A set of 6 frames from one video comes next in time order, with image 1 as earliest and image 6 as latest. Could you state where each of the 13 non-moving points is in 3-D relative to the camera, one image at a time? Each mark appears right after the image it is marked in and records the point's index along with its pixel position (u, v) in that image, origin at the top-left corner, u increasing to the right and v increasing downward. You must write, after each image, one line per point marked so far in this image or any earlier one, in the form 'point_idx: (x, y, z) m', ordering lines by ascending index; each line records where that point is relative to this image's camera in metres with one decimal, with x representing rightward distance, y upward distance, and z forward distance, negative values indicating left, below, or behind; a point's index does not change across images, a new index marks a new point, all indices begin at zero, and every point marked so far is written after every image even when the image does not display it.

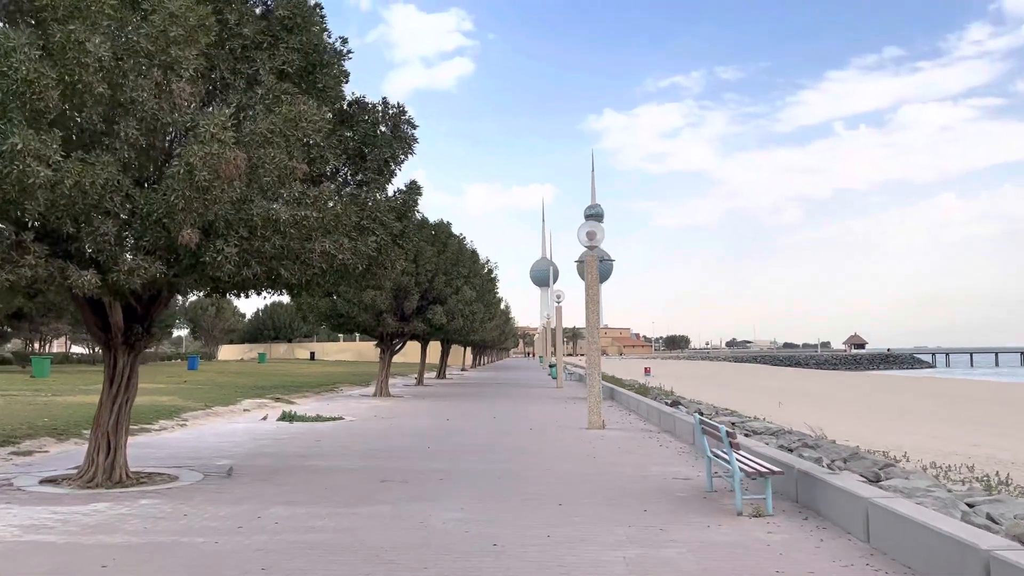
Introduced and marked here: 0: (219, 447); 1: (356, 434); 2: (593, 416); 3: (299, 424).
0: (-5.2, -2.8, +14.8) m
1: (-3.2, -3.0, +17.2) m
2: (+1.8, -2.8, +18.3) m
3: (-4.9, -3.1, +19.1) m
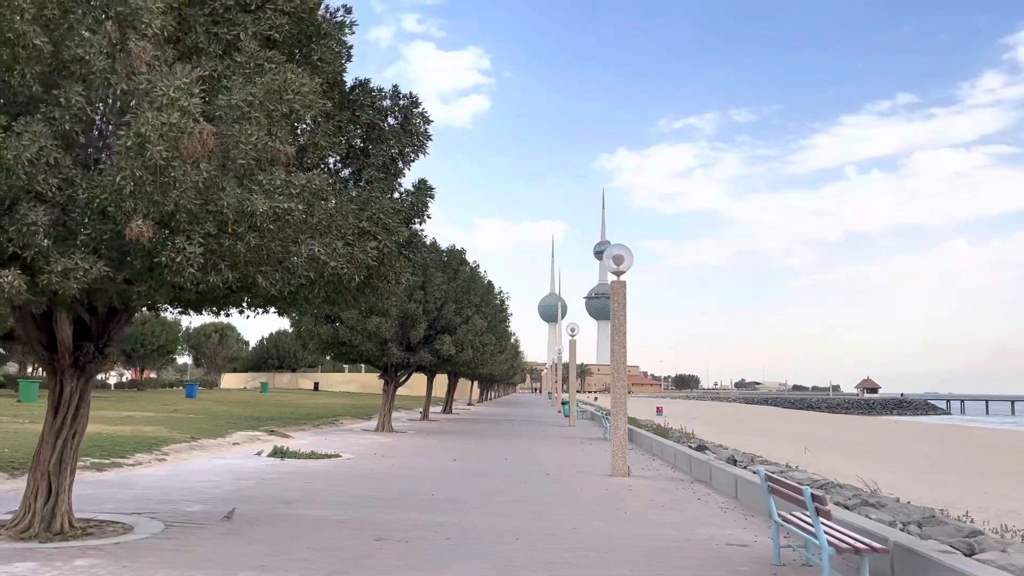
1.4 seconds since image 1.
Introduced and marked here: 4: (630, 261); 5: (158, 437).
0: (-5.0, -3.1, +13.0) m
1: (-3.0, -3.5, +15.4) m
2: (+2.1, -3.4, +16.4) m
3: (-4.6, -3.6, +17.3) m
4: (+2.4, +0.5, +16.9) m
5: (-8.5, -3.6, +19.9) m
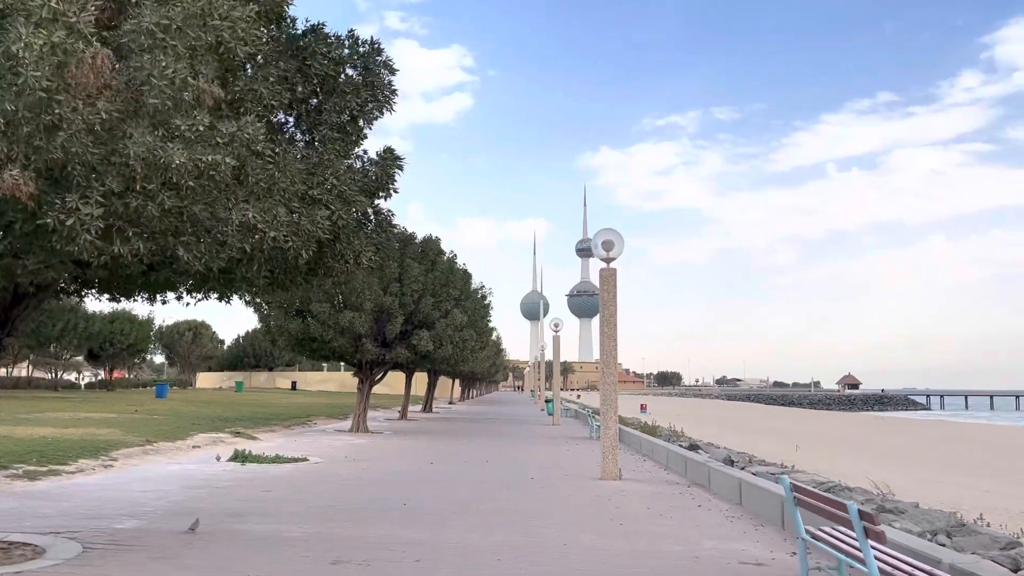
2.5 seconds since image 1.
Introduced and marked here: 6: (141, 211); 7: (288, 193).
0: (-5.2, -2.9, +11.5) m
1: (-3.3, -3.3, +14.0) m
2: (+1.7, -3.2, +15.1) m
3: (-5.0, -3.4, +15.8) m
4: (+2.0, +0.8, +15.6) m
5: (-8.9, -3.4, +18.4) m
6: (-2.5, +0.5, +5.6) m
7: (-1.8, +0.8, +6.7) m
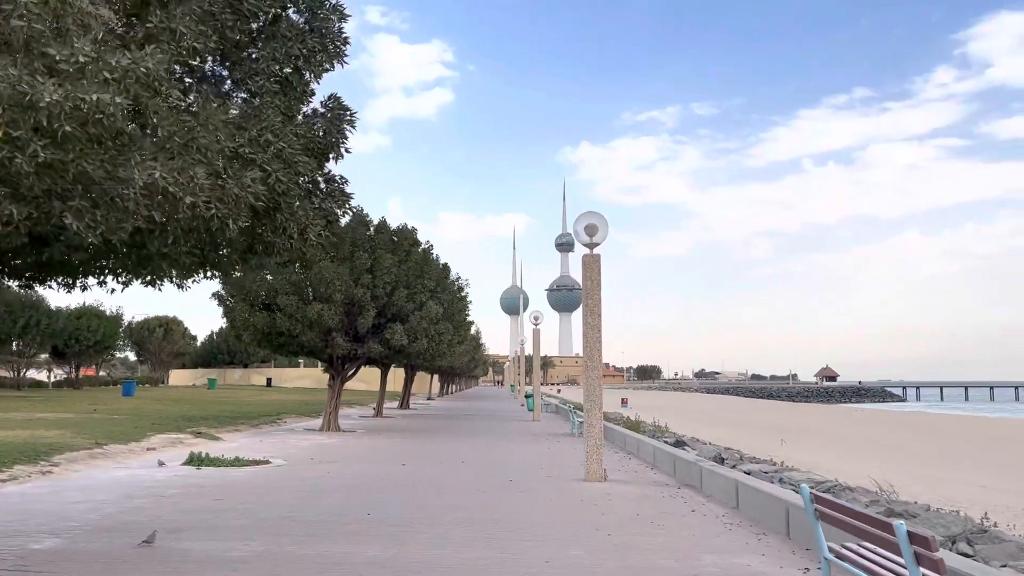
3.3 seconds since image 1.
0: (-5.5, -2.8, +10.3) m
1: (-3.6, -3.1, +12.8) m
2: (+1.3, -3.0, +14.0) m
3: (-5.4, -3.2, +14.6) m
4: (+1.6, +1.0, +14.6) m
5: (-9.4, -3.2, +17.1) m
6: (-2.7, +0.7, +4.4) m
7: (-2.0, +0.9, +5.5) m
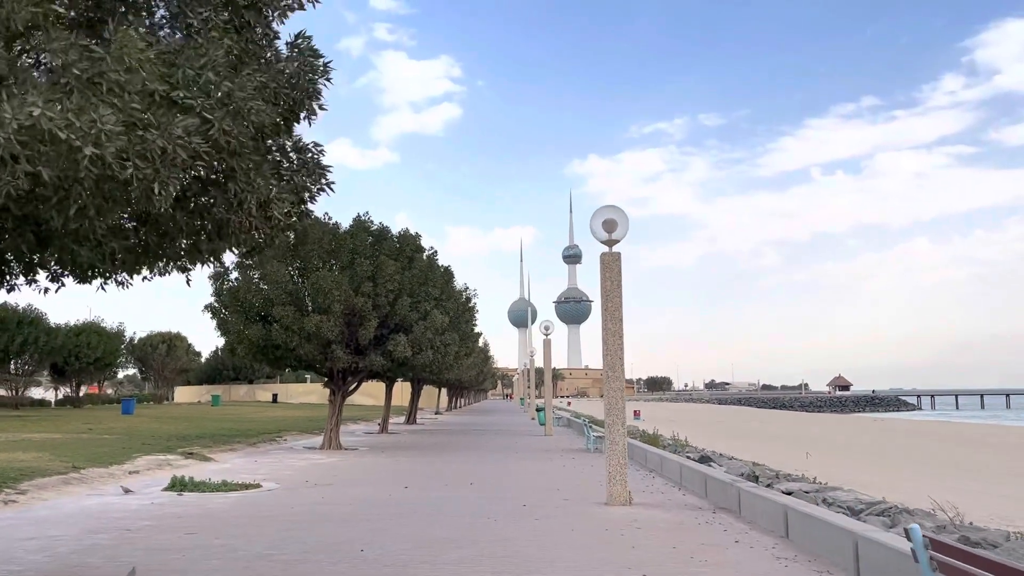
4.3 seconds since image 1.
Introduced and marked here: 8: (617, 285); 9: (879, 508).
0: (-5.3, -2.8, +8.9) m
1: (-3.4, -3.1, +11.4) m
2: (+1.5, -3.0, +12.6) m
3: (-5.2, -3.3, +13.2) m
4: (+1.8, +1.0, +13.2) m
5: (-9.1, -3.4, +15.7) m
6: (-2.6, +0.7, +3.1) m
7: (-1.9, +1.0, +4.2) m
8: (+1.6, 0.0, +12.9) m
9: (+5.3, -3.2, +12.1) m
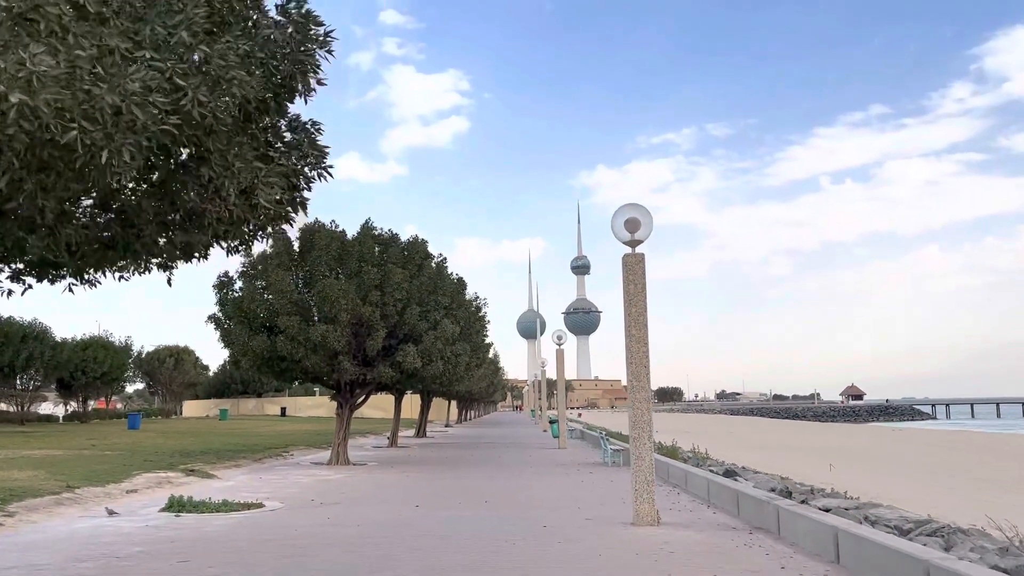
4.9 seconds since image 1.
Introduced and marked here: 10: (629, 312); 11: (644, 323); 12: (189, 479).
0: (-5.1, -2.9, +8.1) m
1: (-3.2, -3.2, +10.5) m
2: (+1.8, -3.0, +11.7) m
3: (-4.9, -3.4, +12.4) m
4: (+2.0, +0.9, +12.3) m
5: (-8.8, -3.6, +14.9) m
6: (-2.5, +0.8, +2.3) m
7: (-1.8, +1.0, +3.4) m
8: (+1.9, 0.0, +12.0) m
9: (+5.6, -3.2, +11.2) m
10: (+1.7, -0.3, +12.0) m
11: (+1.9, -0.5, +12.0) m
12: (-7.0, -4.1, +18.0) m
